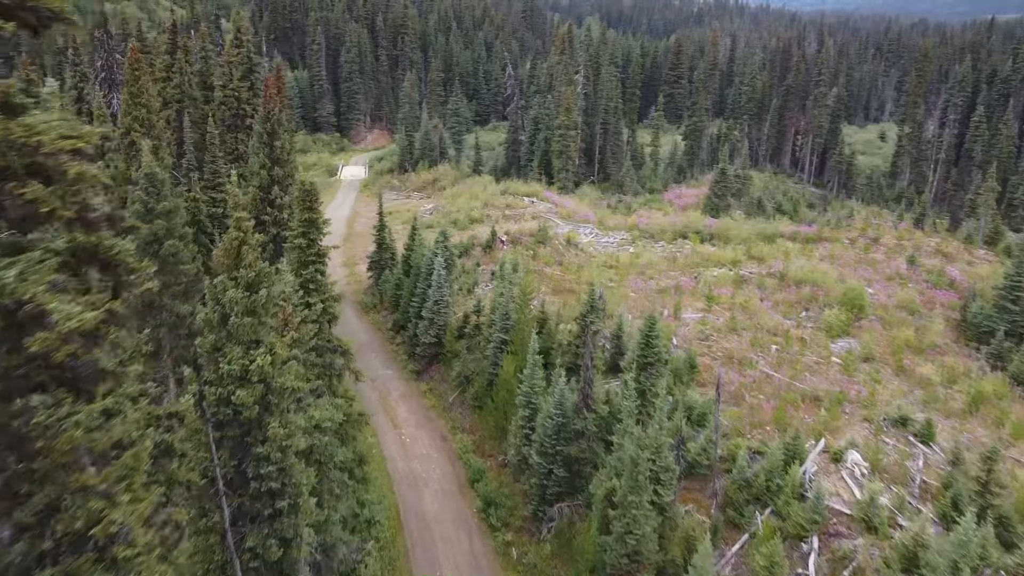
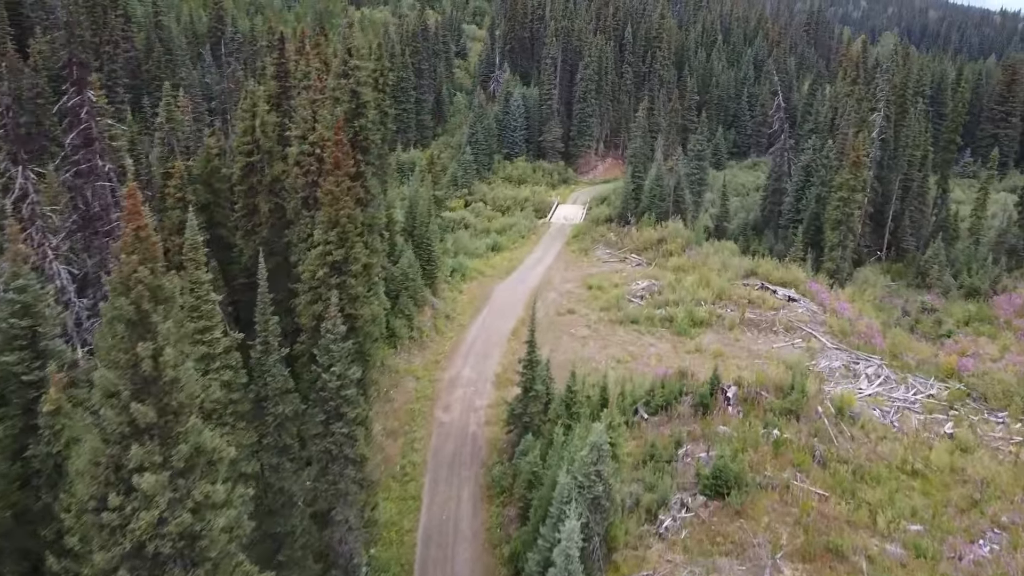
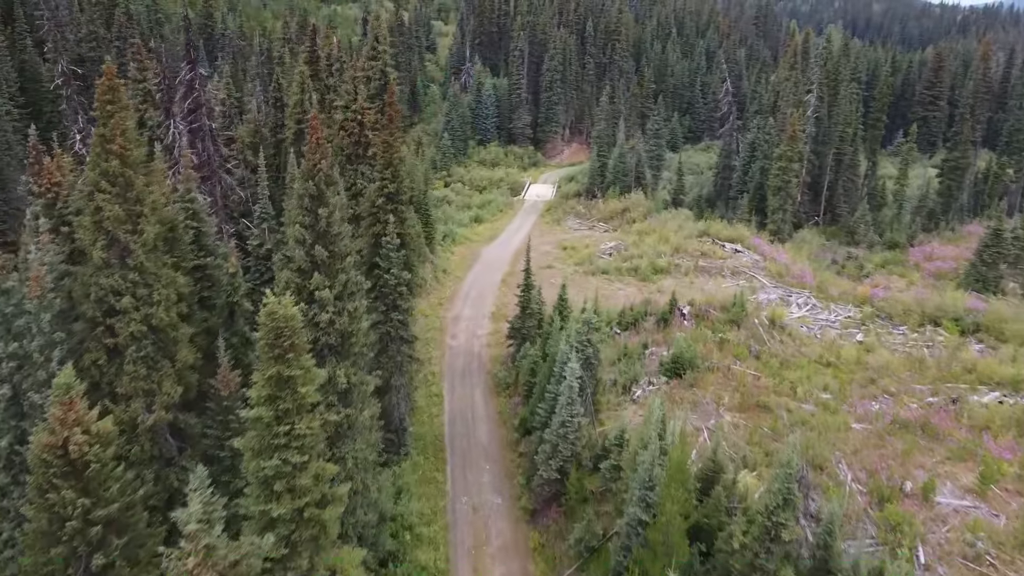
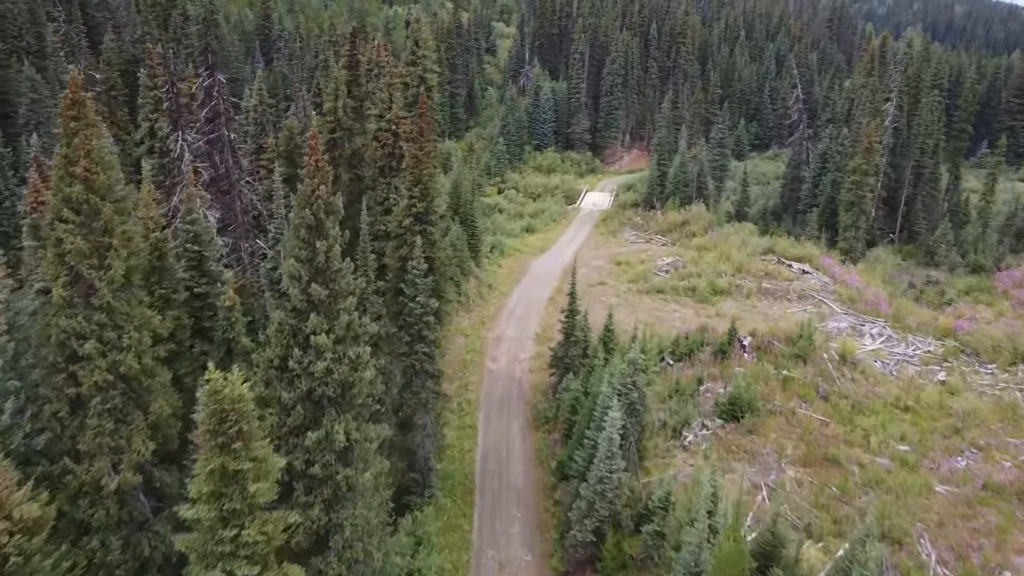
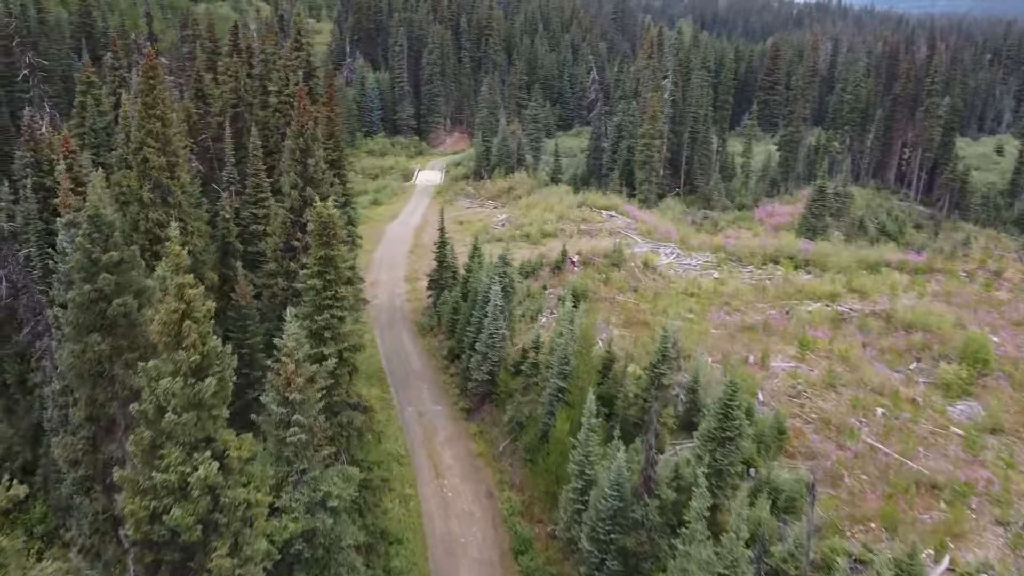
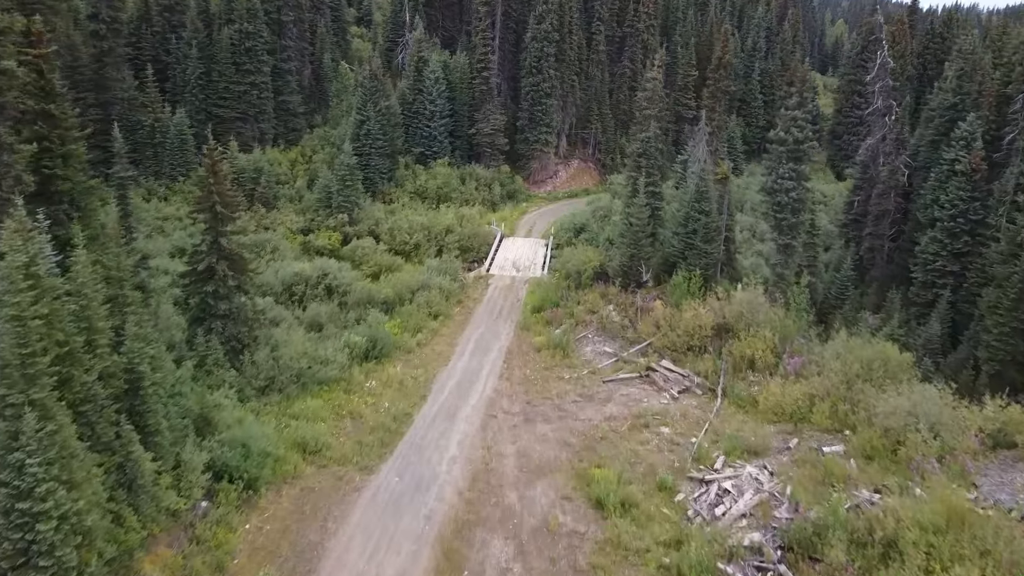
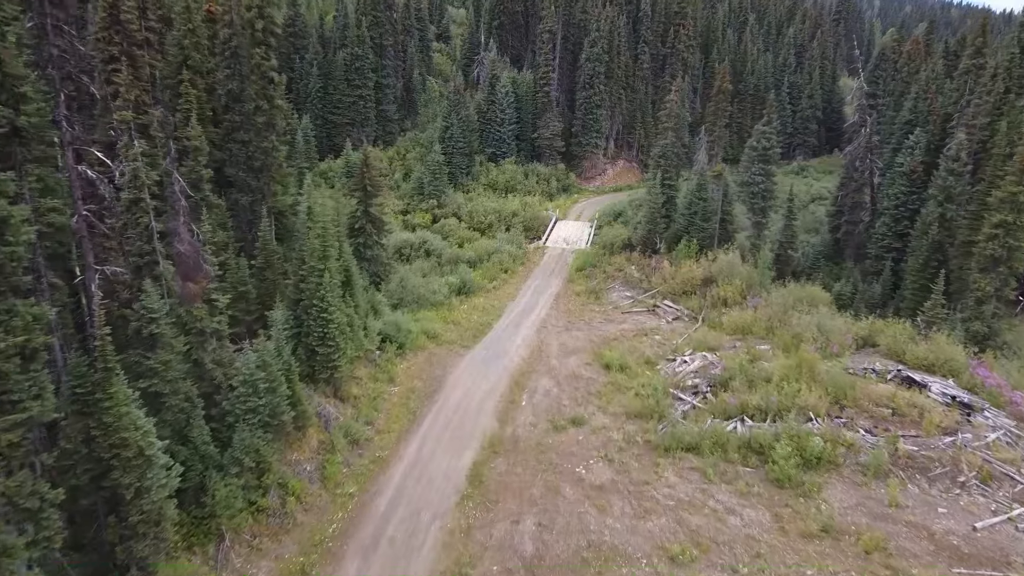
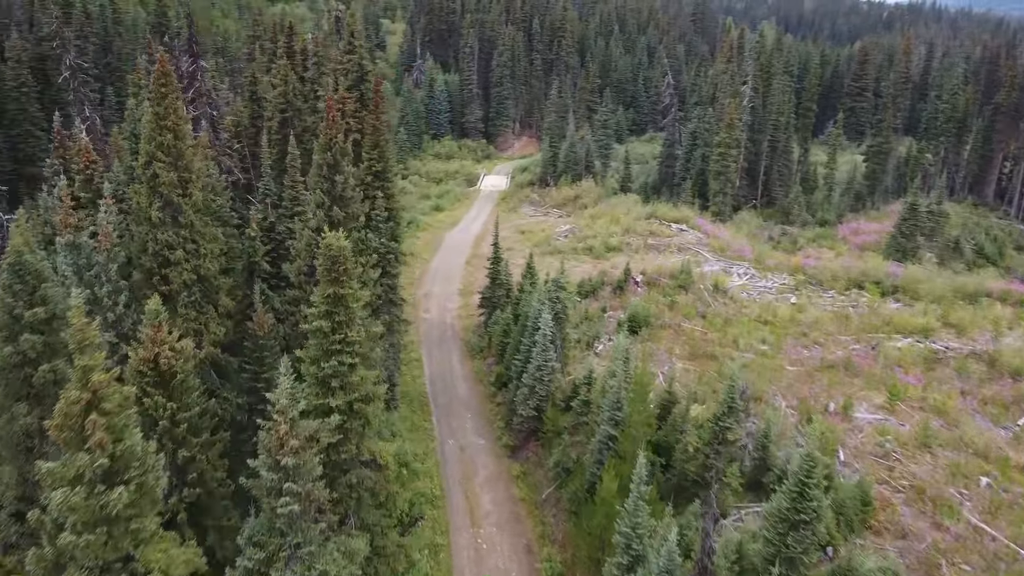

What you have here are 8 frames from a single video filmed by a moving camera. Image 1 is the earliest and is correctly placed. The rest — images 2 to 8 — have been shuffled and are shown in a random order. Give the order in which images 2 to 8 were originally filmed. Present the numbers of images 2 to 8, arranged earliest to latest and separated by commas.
5, 8, 3, 4, 2, 7, 6
